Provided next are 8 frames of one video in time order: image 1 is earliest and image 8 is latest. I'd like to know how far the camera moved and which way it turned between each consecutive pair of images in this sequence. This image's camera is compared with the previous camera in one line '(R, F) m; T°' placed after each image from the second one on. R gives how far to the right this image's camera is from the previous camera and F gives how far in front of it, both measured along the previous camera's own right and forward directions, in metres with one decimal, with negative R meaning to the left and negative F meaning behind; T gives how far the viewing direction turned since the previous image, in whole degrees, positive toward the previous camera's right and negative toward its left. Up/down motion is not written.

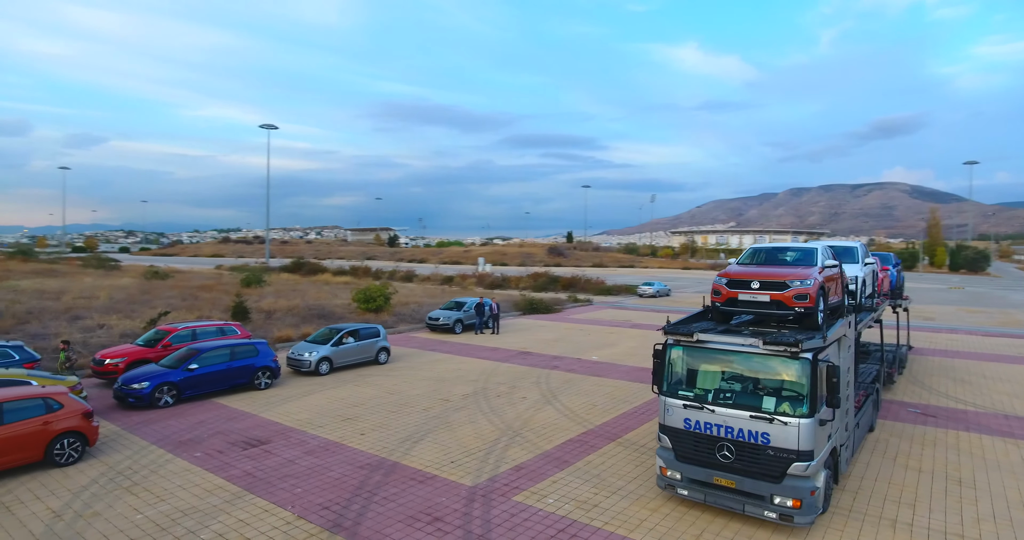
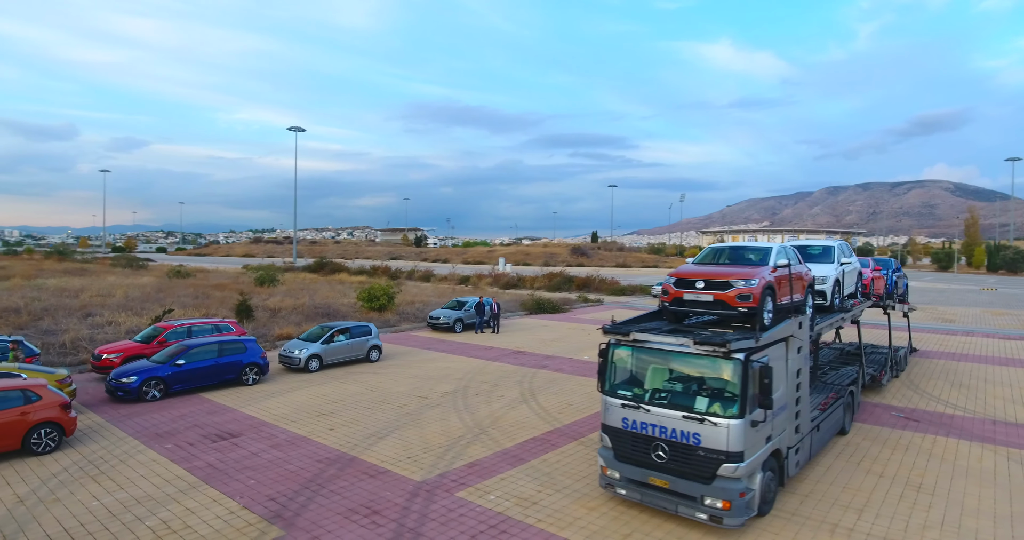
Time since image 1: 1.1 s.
(+1.2, -0.1) m; -3°
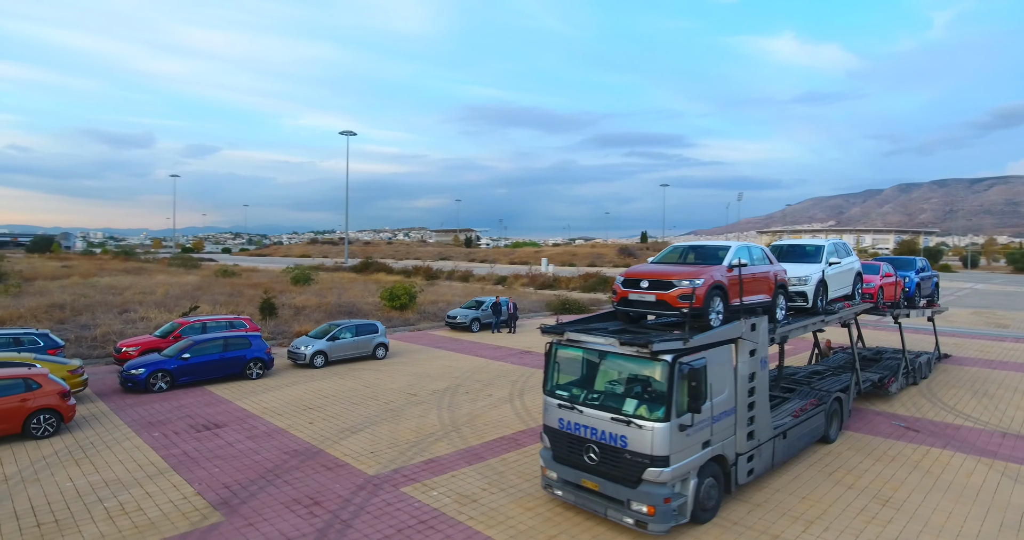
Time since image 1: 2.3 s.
(+1.5, 0.0) m; -5°
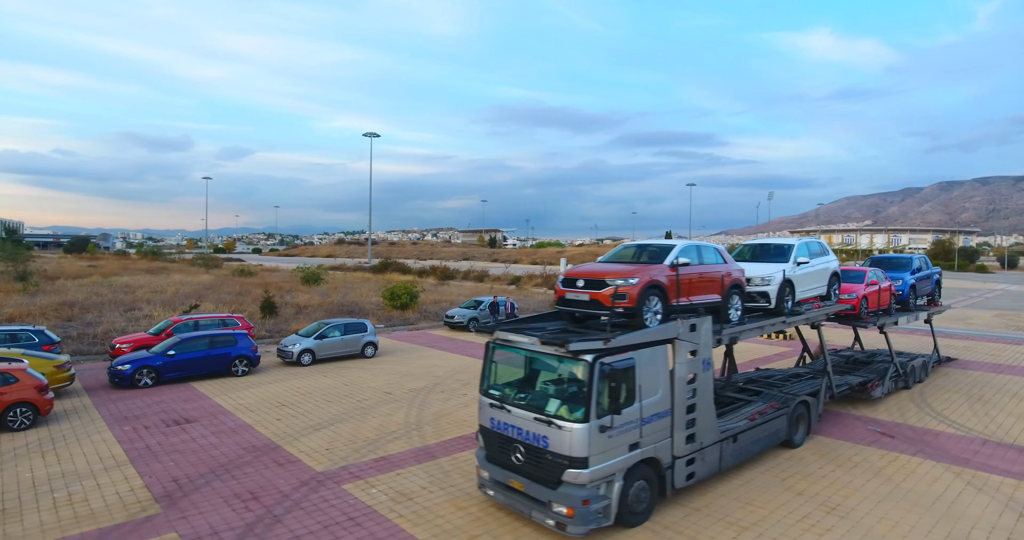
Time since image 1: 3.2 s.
(+1.3, +0.1) m; -3°
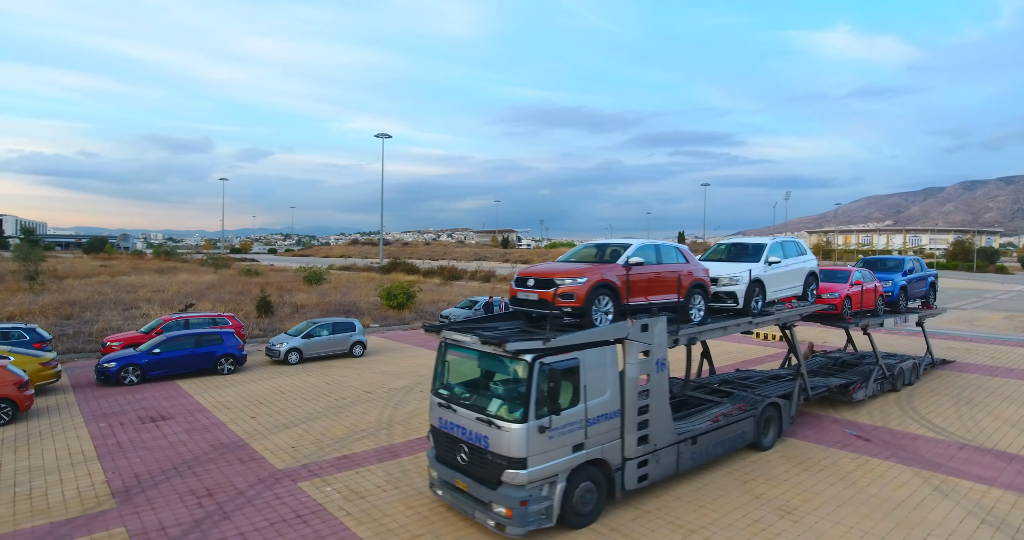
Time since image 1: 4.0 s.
(+0.9, 0.0) m; -1°
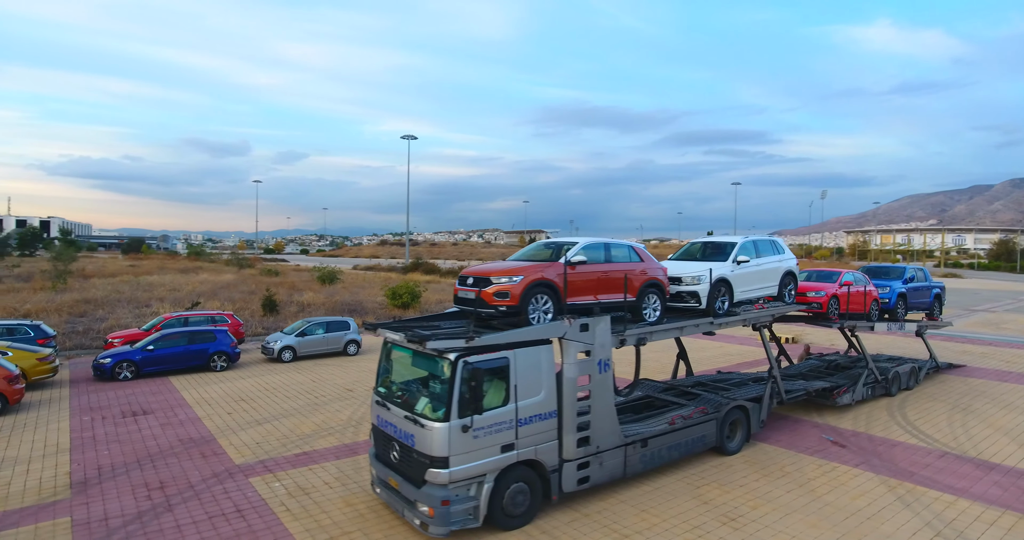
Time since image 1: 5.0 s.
(+1.2, +0.1) m; -3°
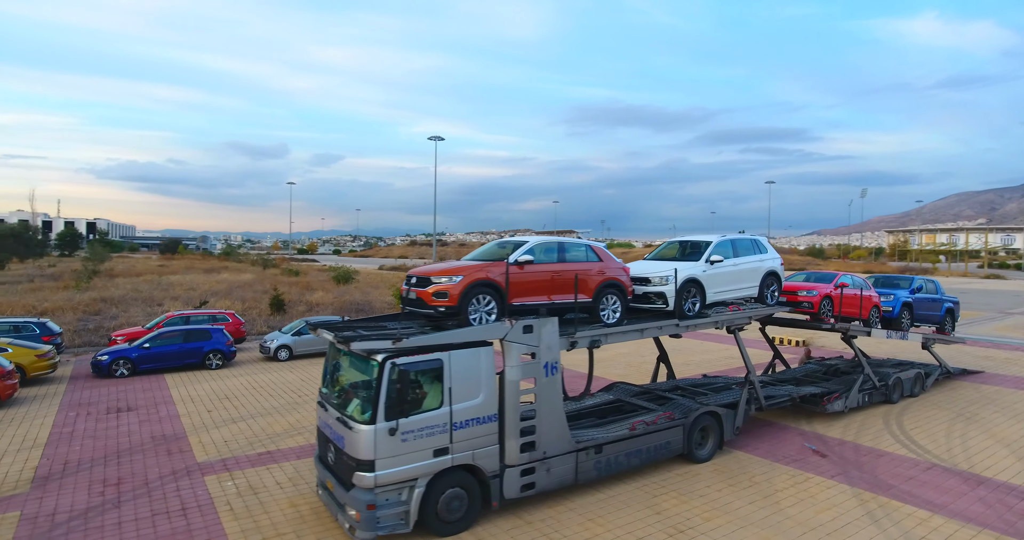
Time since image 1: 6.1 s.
(+1.1, +0.2) m; -3°
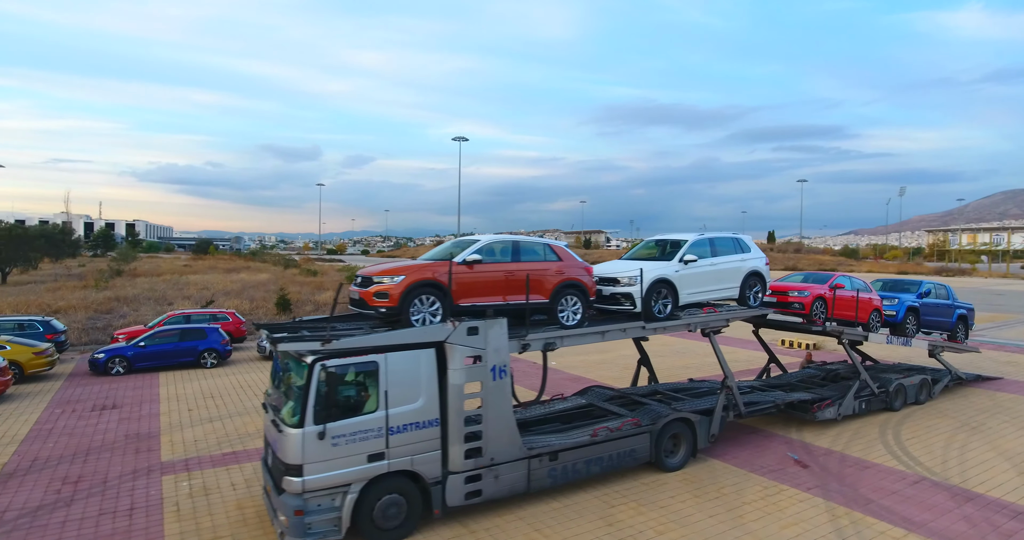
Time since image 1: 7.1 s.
(+1.0, +0.3) m; -3°
